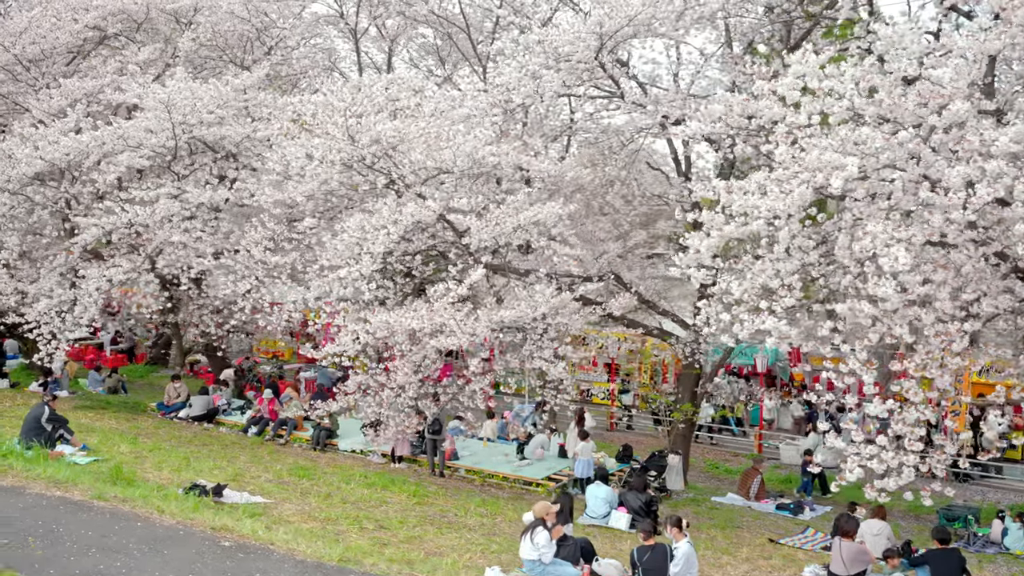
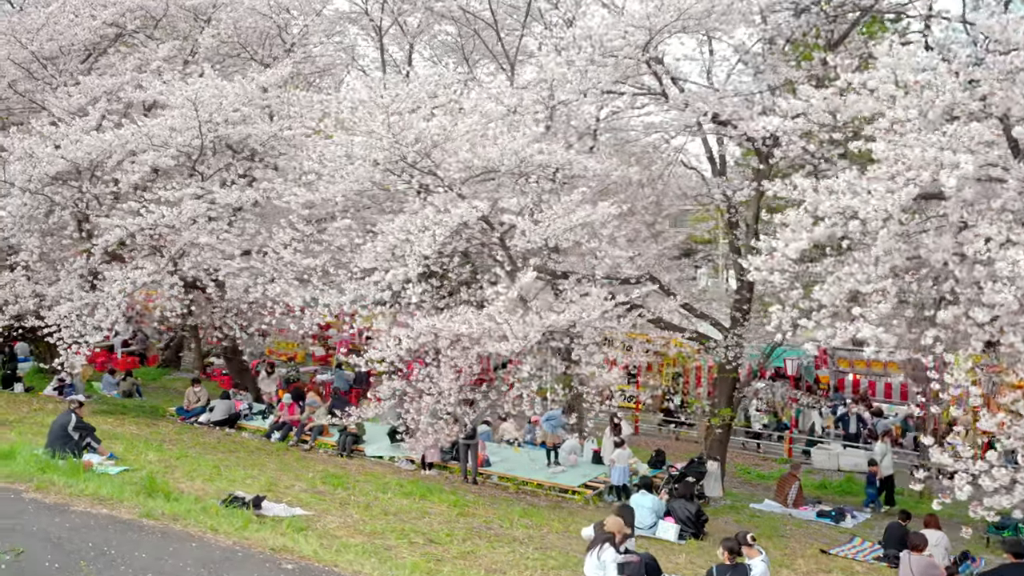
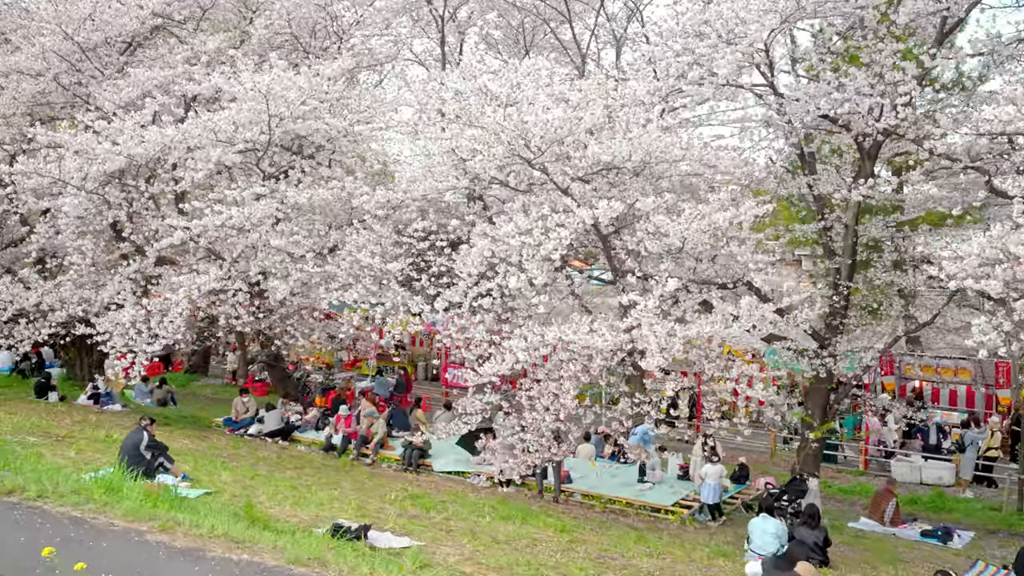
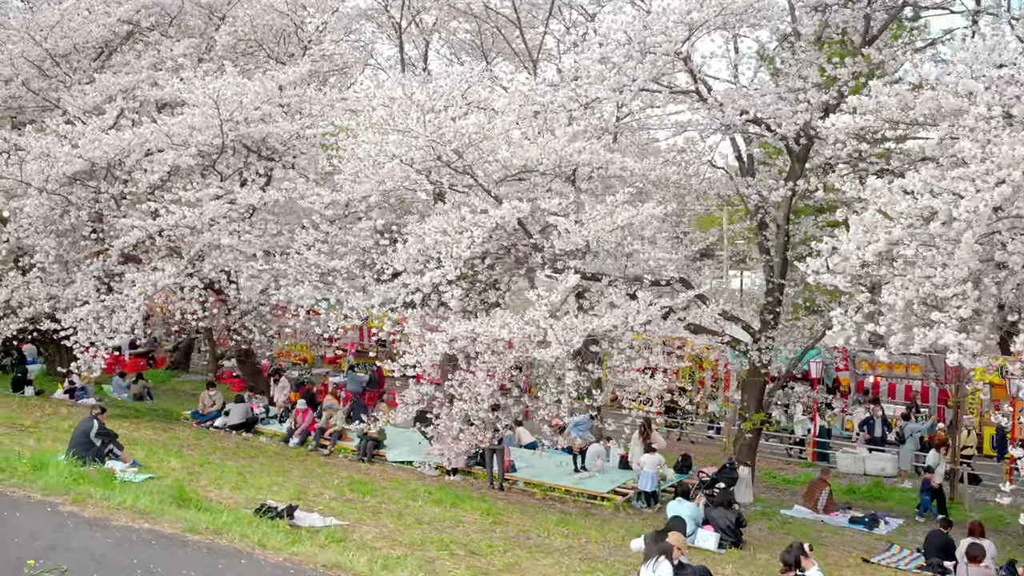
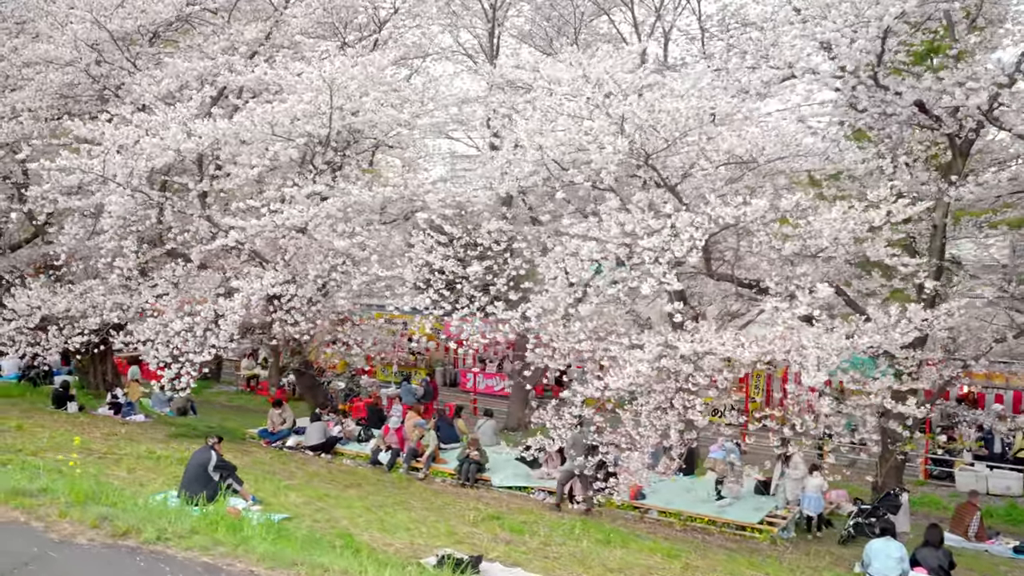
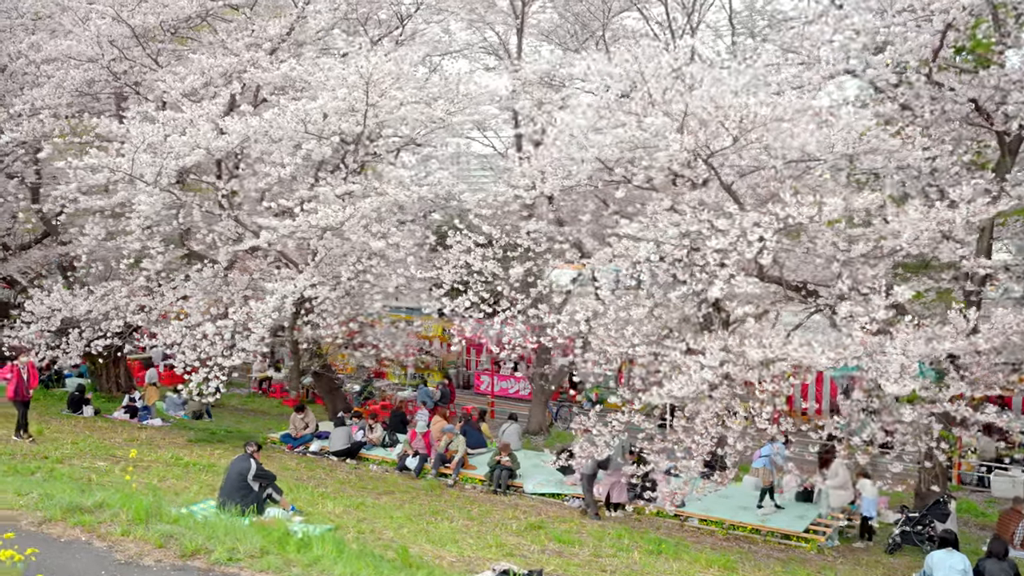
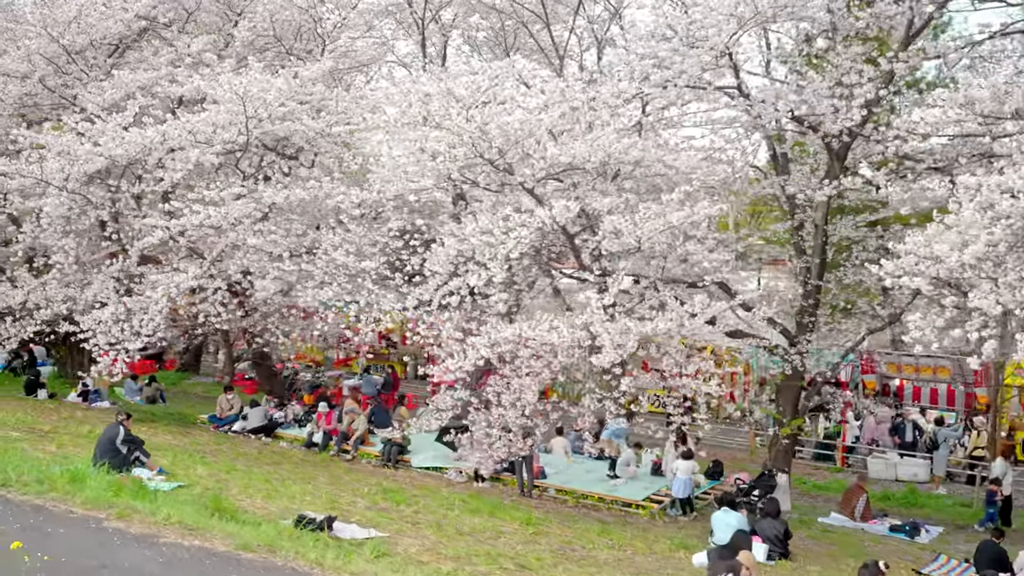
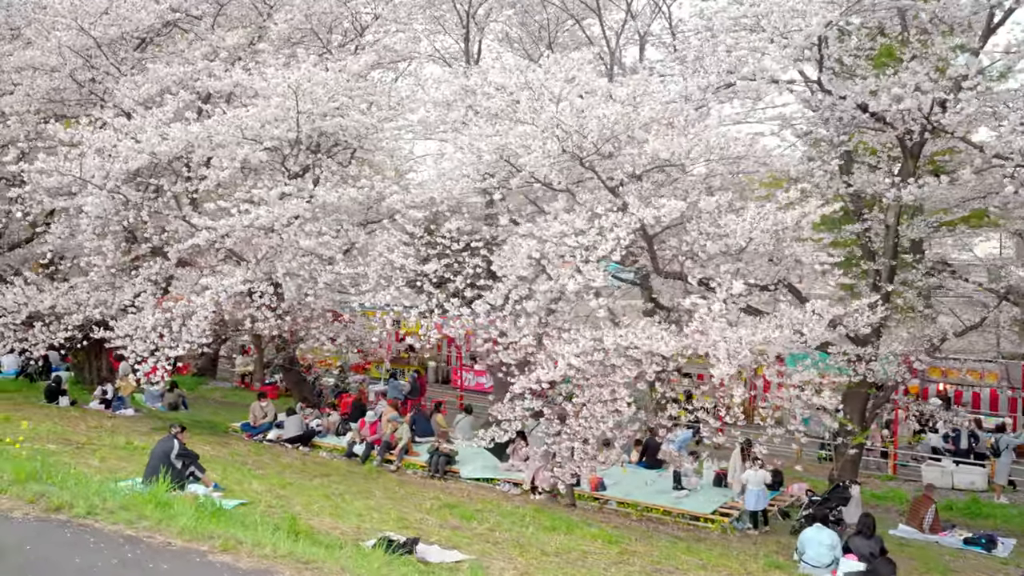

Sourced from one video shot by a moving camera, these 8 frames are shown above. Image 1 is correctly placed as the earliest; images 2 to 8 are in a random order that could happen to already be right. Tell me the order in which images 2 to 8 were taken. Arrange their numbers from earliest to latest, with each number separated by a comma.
2, 4, 7, 3, 8, 5, 6
